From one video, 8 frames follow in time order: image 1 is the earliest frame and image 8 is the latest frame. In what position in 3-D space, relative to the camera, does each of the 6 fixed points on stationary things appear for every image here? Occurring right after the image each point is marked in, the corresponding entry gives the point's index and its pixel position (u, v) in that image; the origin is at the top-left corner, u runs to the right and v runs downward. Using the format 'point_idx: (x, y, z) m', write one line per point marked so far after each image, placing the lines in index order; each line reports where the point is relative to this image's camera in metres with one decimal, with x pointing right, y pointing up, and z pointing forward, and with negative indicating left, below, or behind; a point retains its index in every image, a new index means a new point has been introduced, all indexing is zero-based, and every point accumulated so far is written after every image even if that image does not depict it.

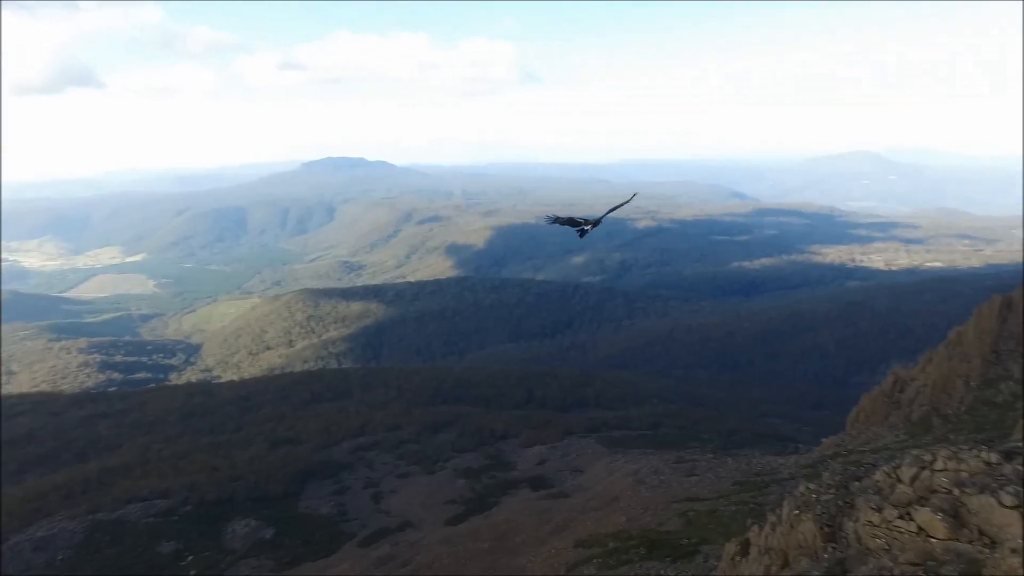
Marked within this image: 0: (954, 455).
0: (+12.8, -4.2, +15.2) m
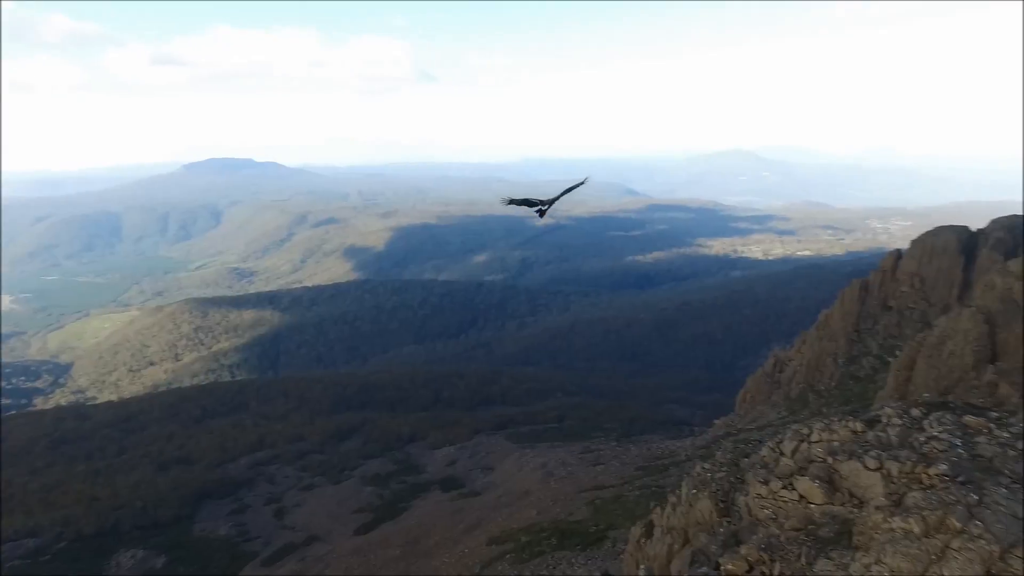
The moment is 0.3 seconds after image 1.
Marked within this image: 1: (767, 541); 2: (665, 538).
0: (+9.3, -3.9, +16.5) m
1: (+6.5, -6.0, +14.2) m
2: (+5.3, -8.2, +18.9) m
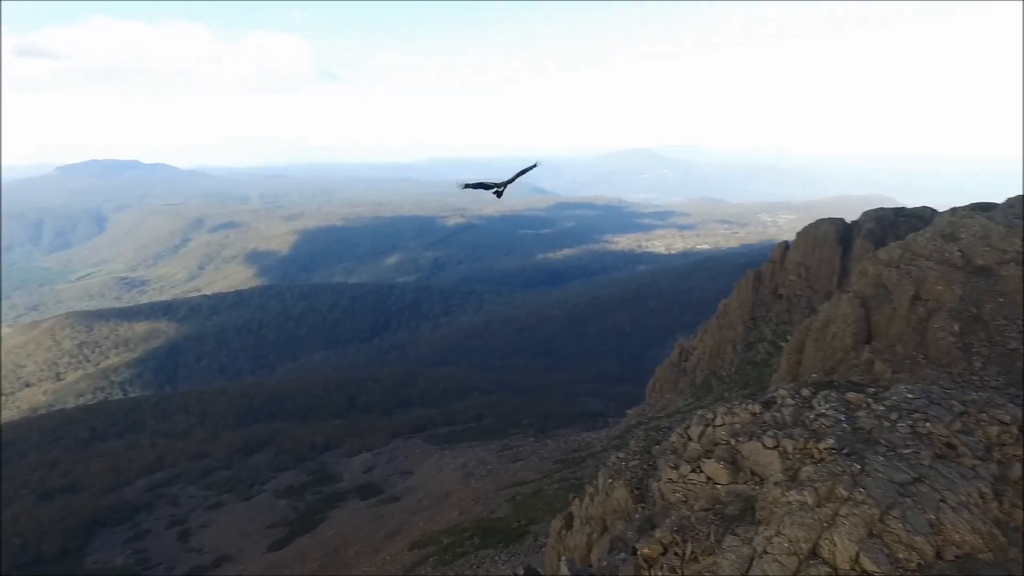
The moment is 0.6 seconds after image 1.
0: (+6.7, -3.6, +17.2) m
1: (+4.4, -5.9, +14.5) m
2: (+2.6, -8.1, +19.0) m
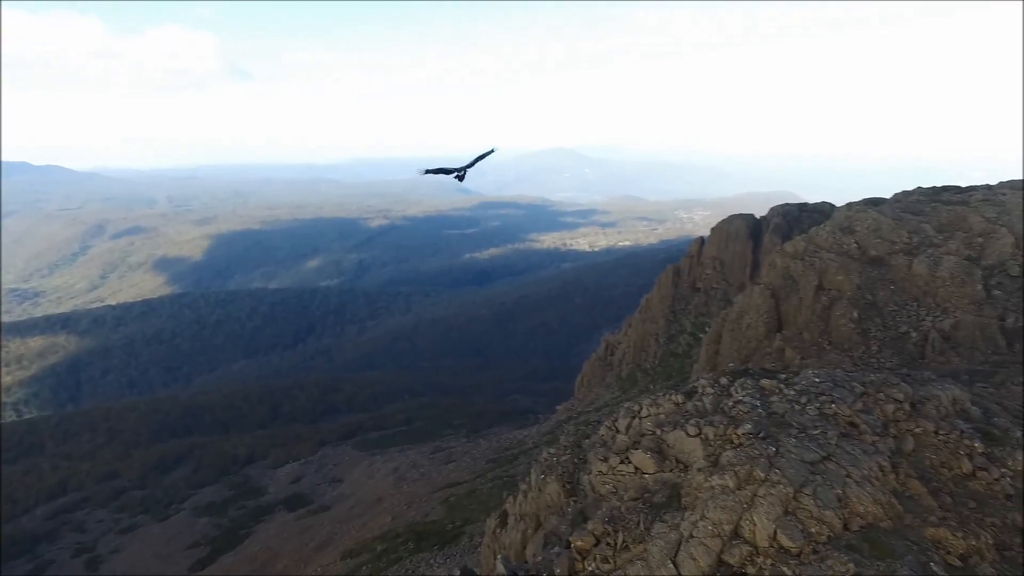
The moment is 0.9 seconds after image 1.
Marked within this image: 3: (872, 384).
0: (+4.5, -3.4, +17.5) m
1: (+2.6, -5.8, +14.5) m
2: (+0.3, -8.0, +18.8) m
3: (+10.3, -2.7, +15.8) m
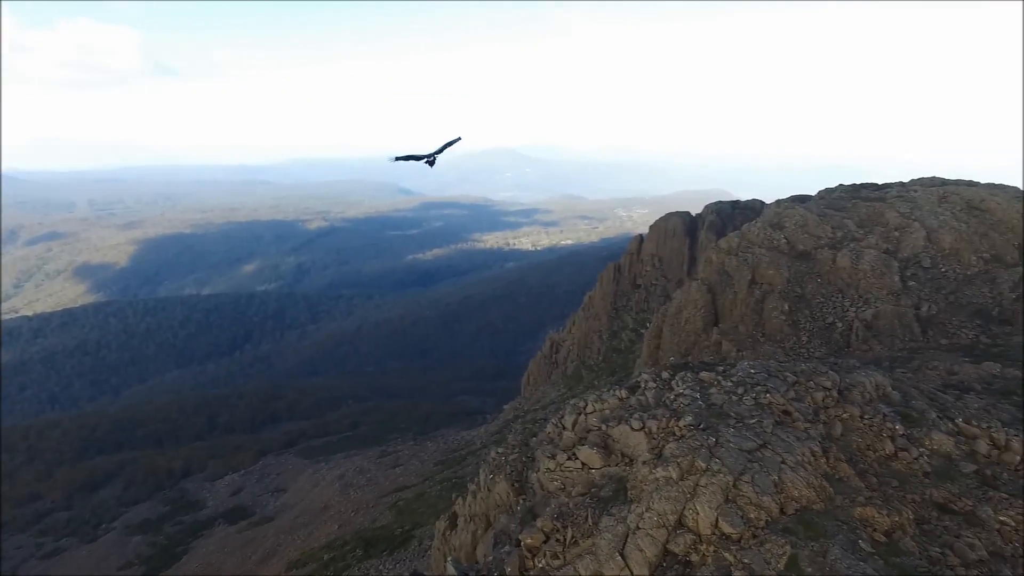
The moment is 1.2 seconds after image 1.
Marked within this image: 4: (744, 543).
0: (+2.8, -3.4, +17.6) m
1: (+1.2, -5.8, +14.4) m
2: (-1.4, -8.1, +18.4) m
3: (+8.6, -2.5, +16.5) m
4: (+5.0, -5.4, +11.9) m
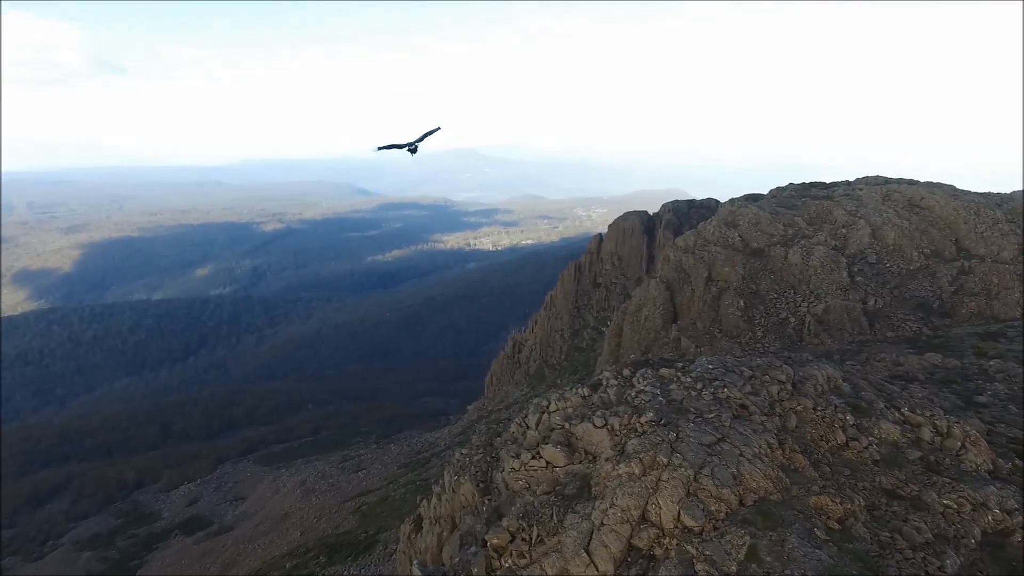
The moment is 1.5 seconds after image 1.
0: (+1.6, -3.4, +17.6) m
1: (+0.3, -5.8, +14.3) m
2: (-2.6, -8.2, +18.1) m
3: (+7.5, -2.4, +16.8) m
4: (+4.2, -5.4, +12.0) m
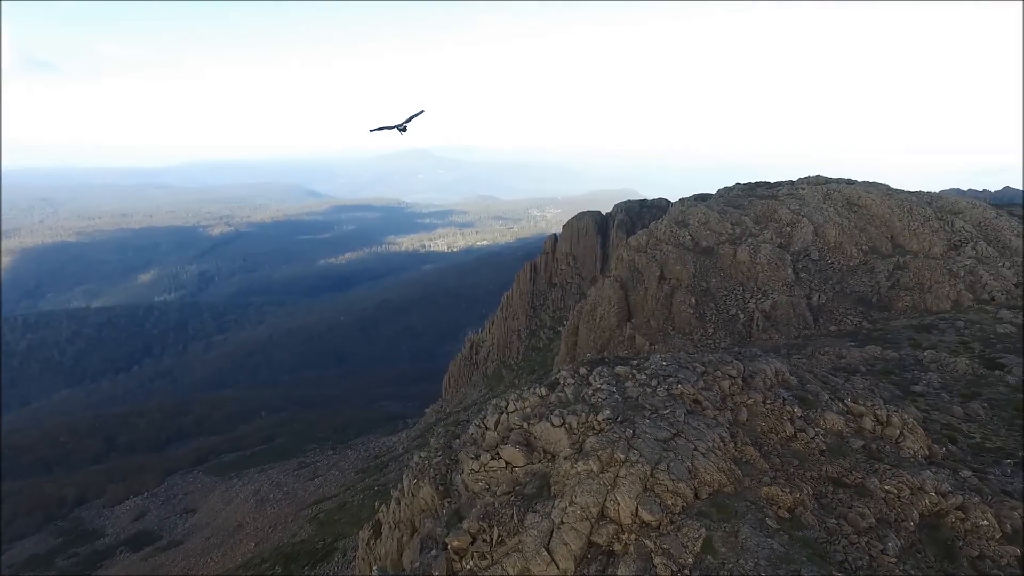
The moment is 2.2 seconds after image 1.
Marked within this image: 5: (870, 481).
0: (+0.2, -3.5, +17.5) m
1: (-0.7, -5.9, +14.1) m
2: (-3.9, -8.3, +17.7) m
3: (+6.2, -2.4, +17.2) m
4: (+3.3, -5.4, +12.1) m
5: (+9.0, -4.9, +13.9) m
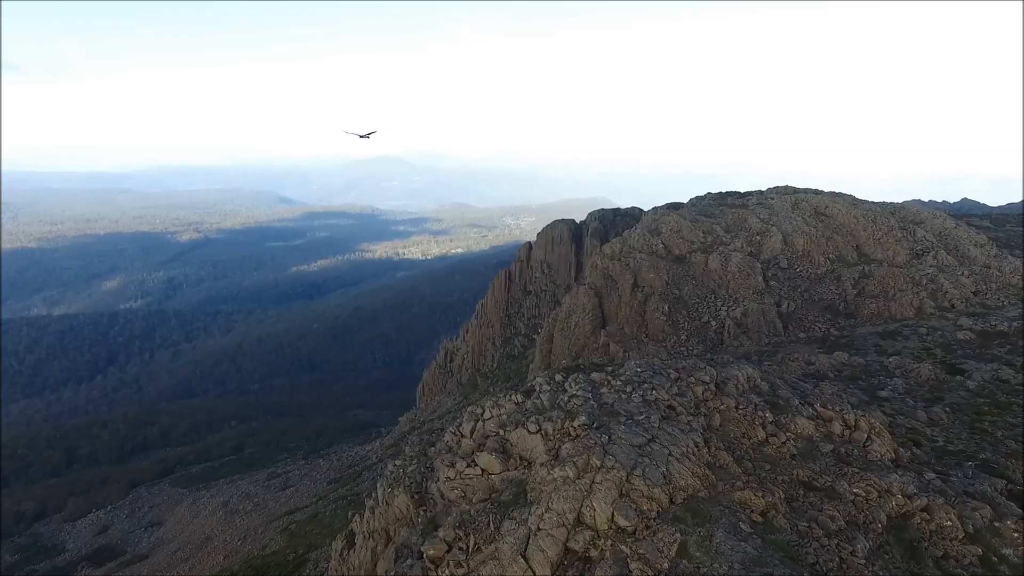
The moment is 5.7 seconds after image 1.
0: (-0.5, -3.8, +17.4) m
1: (-1.3, -6.2, +14.0) m
2: (-4.6, -8.6, +17.3) m
3: (+5.4, -2.6, +17.4) m
4: (+2.8, -5.6, +12.2) m
5: (+8.4, -5.1, +14.2) m
